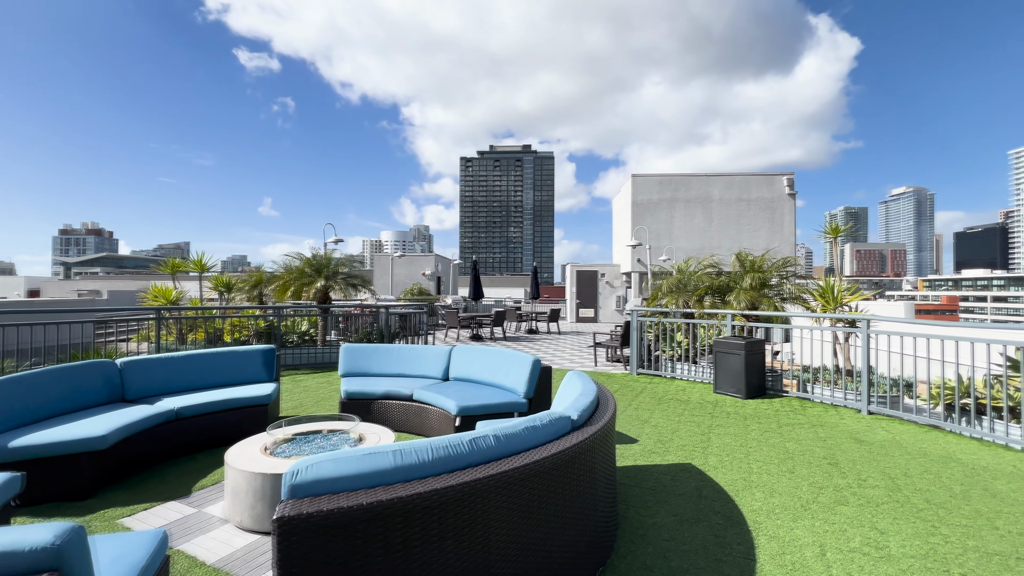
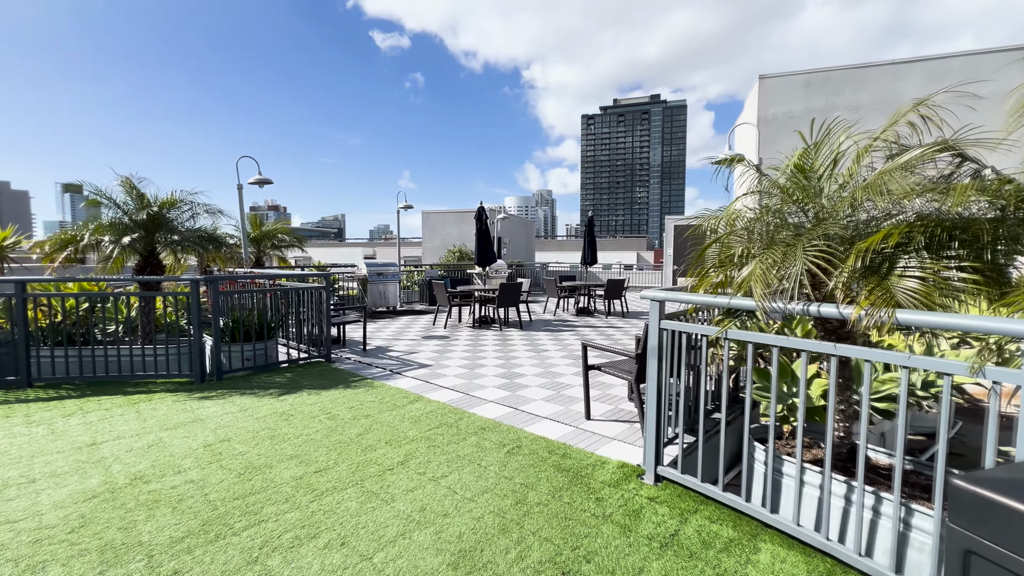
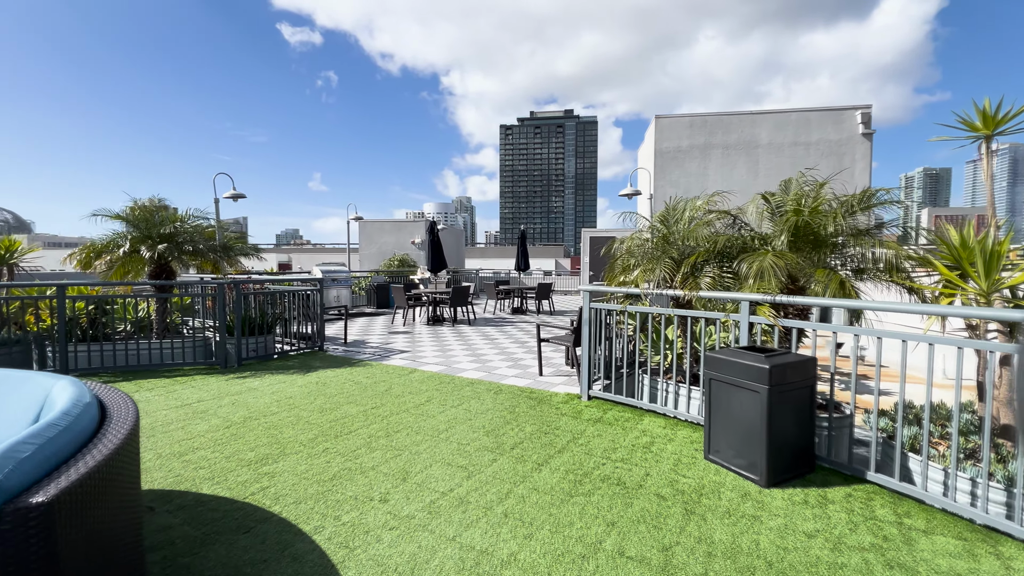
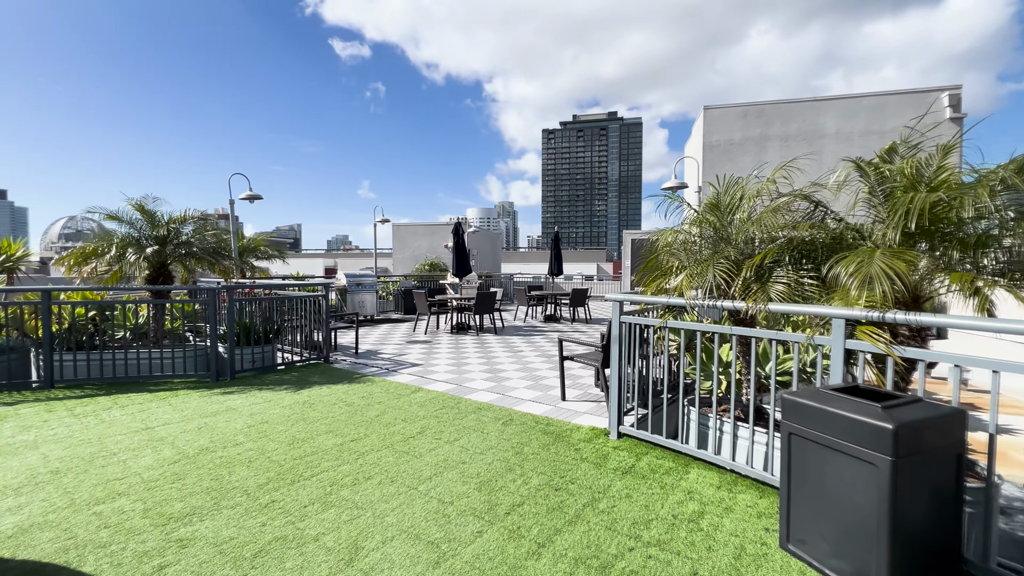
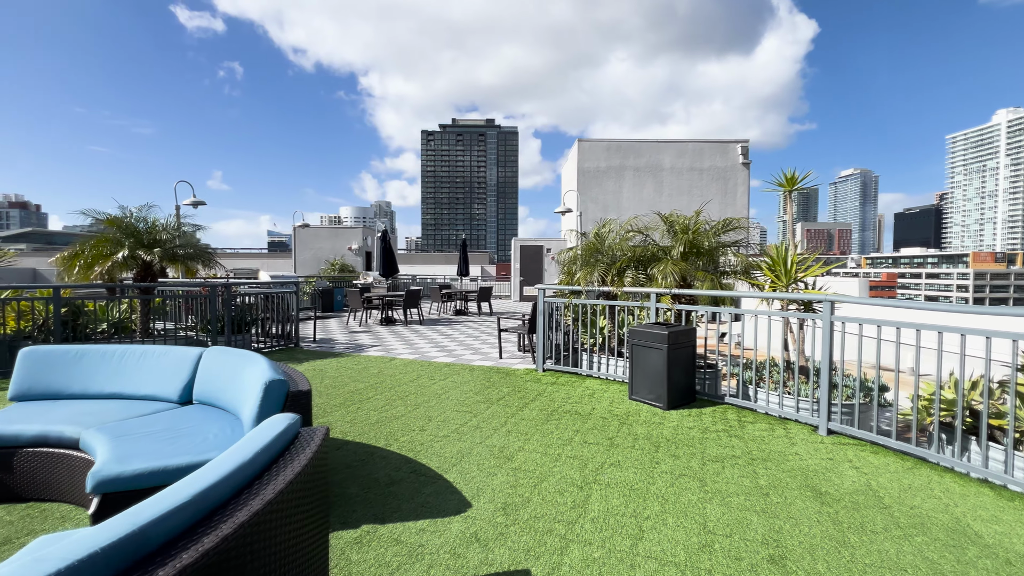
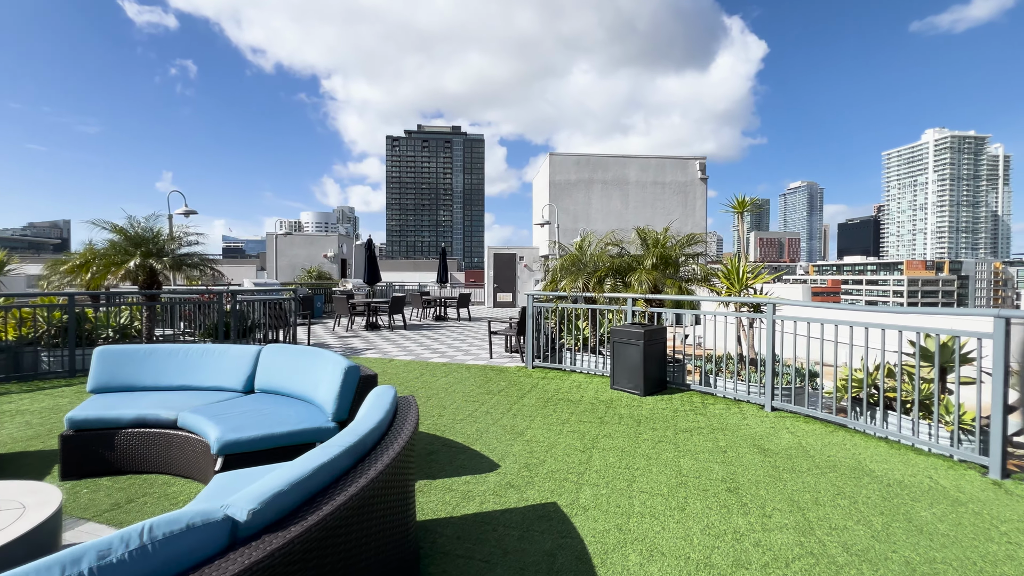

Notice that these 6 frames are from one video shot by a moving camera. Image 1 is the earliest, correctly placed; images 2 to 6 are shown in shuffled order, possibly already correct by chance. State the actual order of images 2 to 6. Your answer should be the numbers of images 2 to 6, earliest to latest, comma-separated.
6, 5, 3, 4, 2
